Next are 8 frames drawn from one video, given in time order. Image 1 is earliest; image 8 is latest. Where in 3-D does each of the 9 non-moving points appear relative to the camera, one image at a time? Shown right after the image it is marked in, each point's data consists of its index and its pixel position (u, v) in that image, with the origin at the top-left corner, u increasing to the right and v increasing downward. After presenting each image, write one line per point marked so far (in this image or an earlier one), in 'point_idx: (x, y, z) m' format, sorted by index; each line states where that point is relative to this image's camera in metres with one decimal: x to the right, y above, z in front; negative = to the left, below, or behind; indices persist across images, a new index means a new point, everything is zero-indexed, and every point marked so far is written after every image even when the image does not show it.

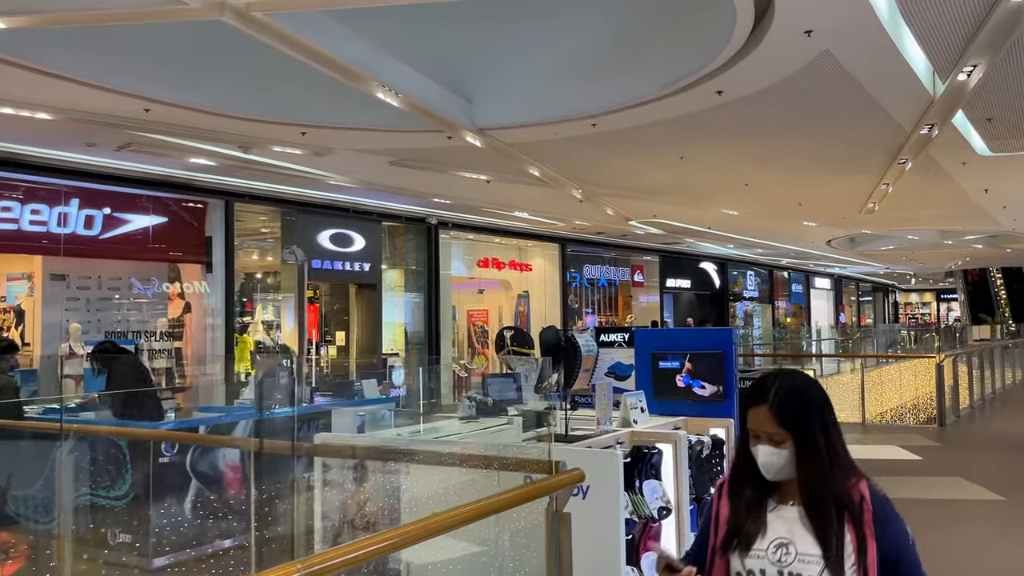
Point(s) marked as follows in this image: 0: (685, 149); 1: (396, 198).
0: (+1.7, +1.4, +8.5) m
1: (-1.5, +1.2, +11.1) m
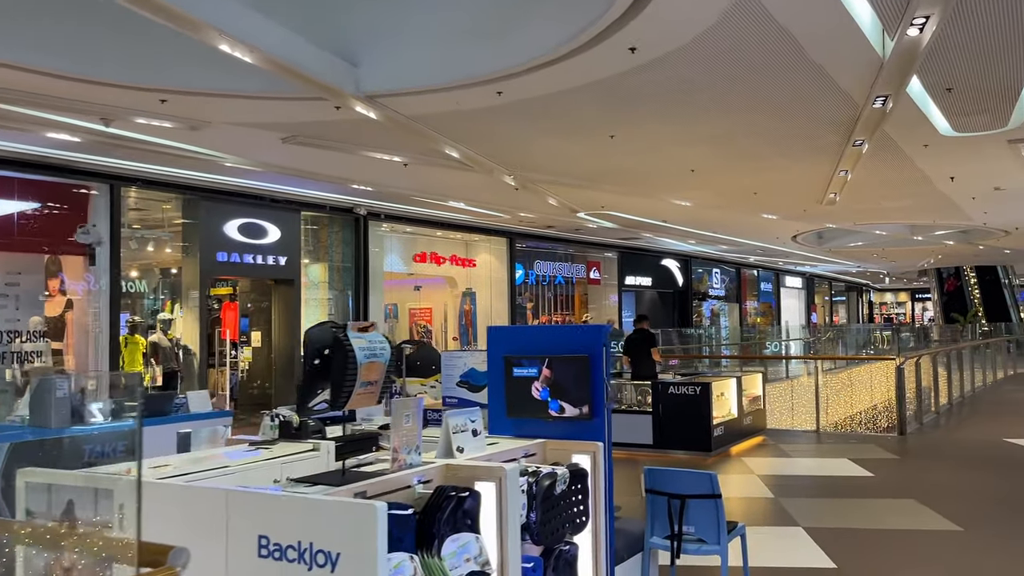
0: (+0.9, +1.5, +7.6) m
1: (-2.4, +1.3, +10.1) m
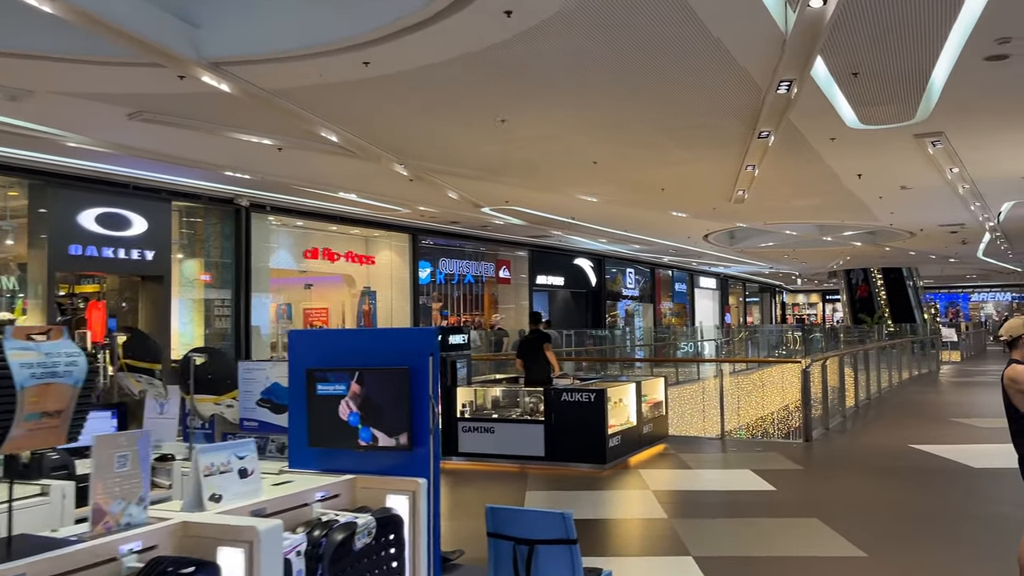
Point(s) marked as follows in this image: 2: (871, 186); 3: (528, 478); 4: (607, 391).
0: (-0.1, +1.5, +6.9) m
1: (-3.6, +1.3, +9.1) m
2: (+4.6, +1.3, +10.8) m
3: (+0.1, -1.5, +6.7) m
4: (+0.8, -0.8, +6.9) m
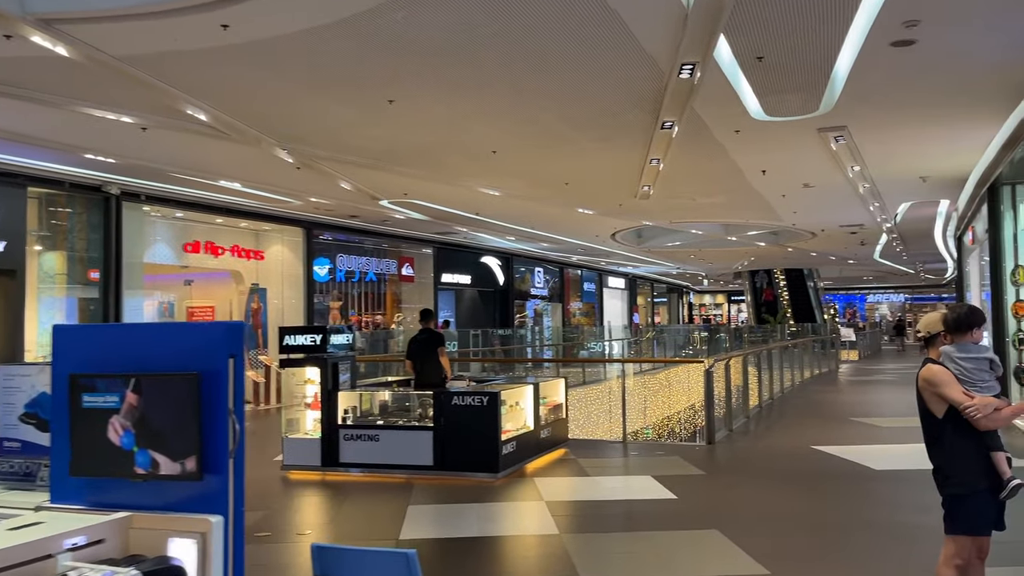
0: (-0.9, +1.5, +6.3) m
1: (-4.7, +1.3, +8.1) m
2: (+3.3, +1.3, +10.7) m
3: (-0.7, -1.5, +6.2) m
4: (-0.1, -0.8, +6.4) m
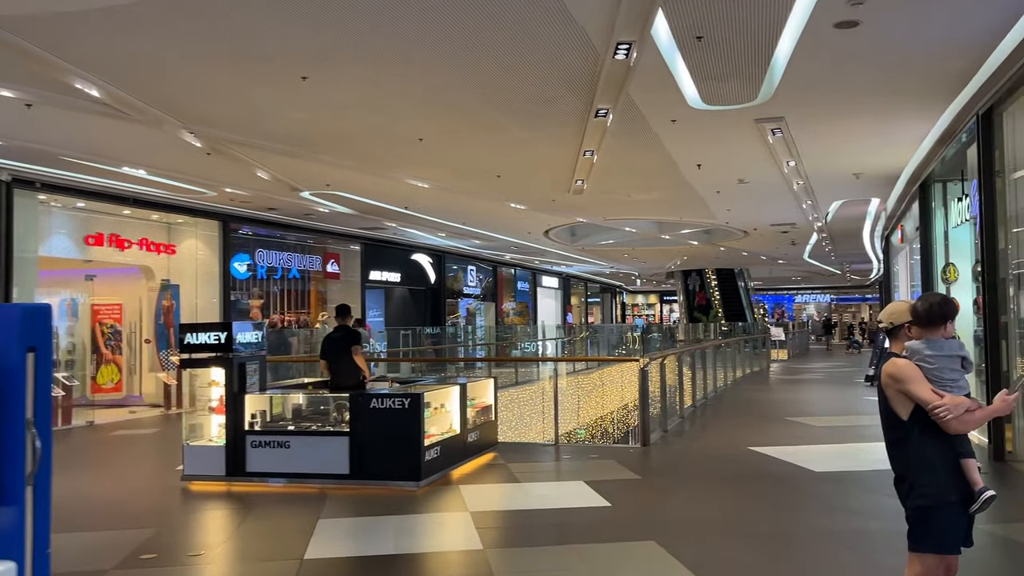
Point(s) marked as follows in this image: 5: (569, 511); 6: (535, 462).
0: (-1.5, +1.6, +5.8) m
1: (-5.3, +1.4, +7.3) m
2: (+2.5, +1.4, +10.5) m
3: (-1.2, -1.4, +5.7) m
4: (-0.6, -0.8, +6.0) m
5: (+0.4, -1.4, +5.3) m
6: (+0.2, -1.5, +7.1) m
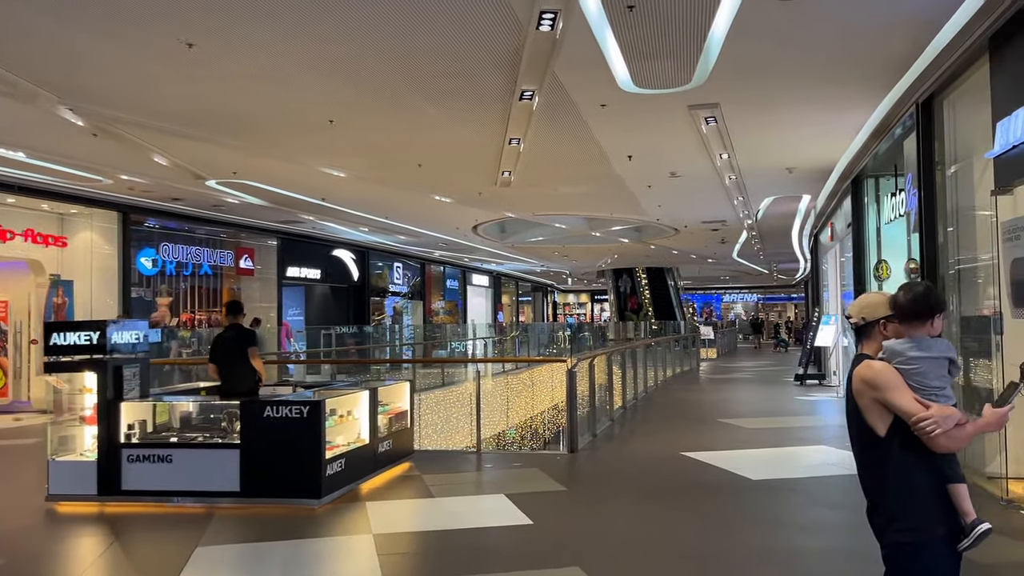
0: (-2.0, +1.6, +5.1) m
1: (-6.0, +1.4, +6.3) m
2: (+1.5, +1.4, +10.1) m
3: (-1.8, -1.4, +5.0) m
4: (-1.2, -0.7, +5.3) m
5: (-0.1, -1.4, +4.8) m
6: (-0.5, -1.4, +6.6) m
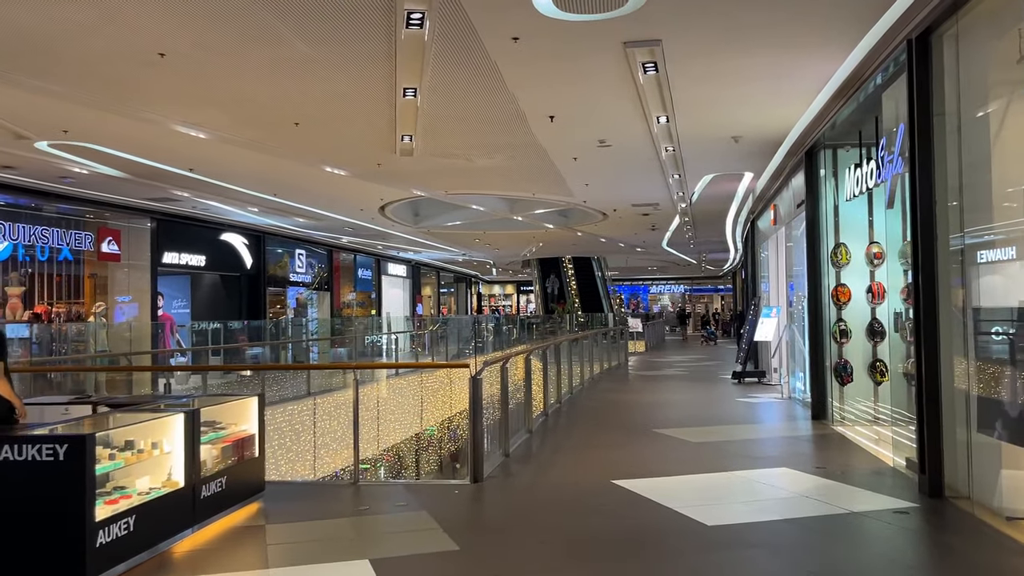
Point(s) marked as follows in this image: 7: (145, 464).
0: (-2.6, +1.7, +3.3) m
1: (-6.6, +1.5, +4.2) m
2: (+0.5, +1.5, +8.6) m
3: (-2.3, -1.3, +3.3) m
4: (-1.8, -0.6, +3.7) m
5: (-0.7, -1.3, +3.2) m
6: (-1.2, -1.3, +4.9) m
7: (-1.8, -0.9, +4.1) m
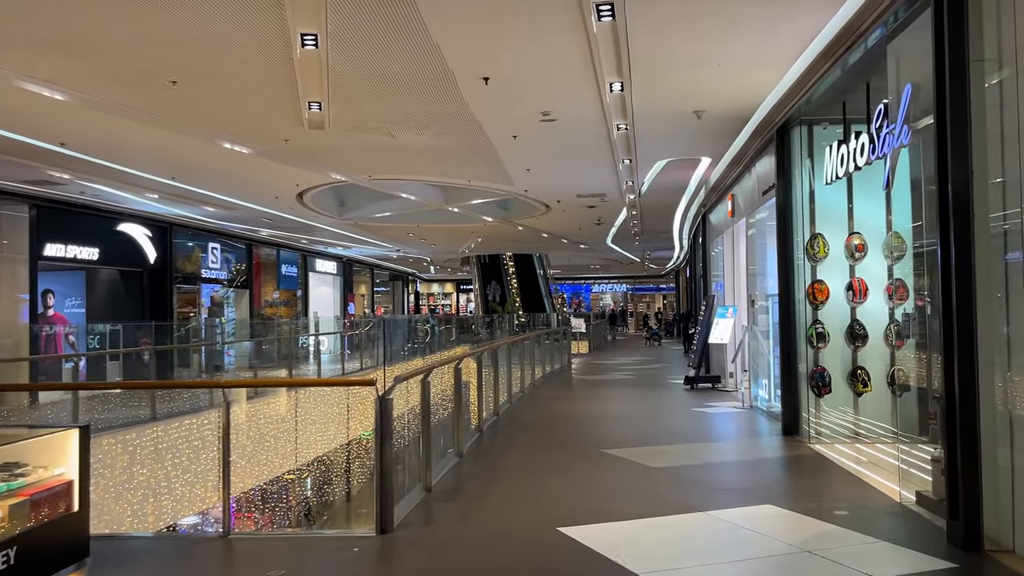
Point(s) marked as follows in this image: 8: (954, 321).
0: (-2.8, +1.7, +1.9) m
1: (-6.9, +1.6, +2.4) m
2: (-0.1, +1.6, +7.3) m
3: (-2.6, -1.3, +1.8) m
4: (-2.1, -0.6, +2.3) m
5: (-1.0, -1.3, +1.9) m
6: (-1.5, -1.3, +3.6) m
7: (-2.1, -0.8, +2.7) m
8: (+2.1, -0.2, +3.9) m
